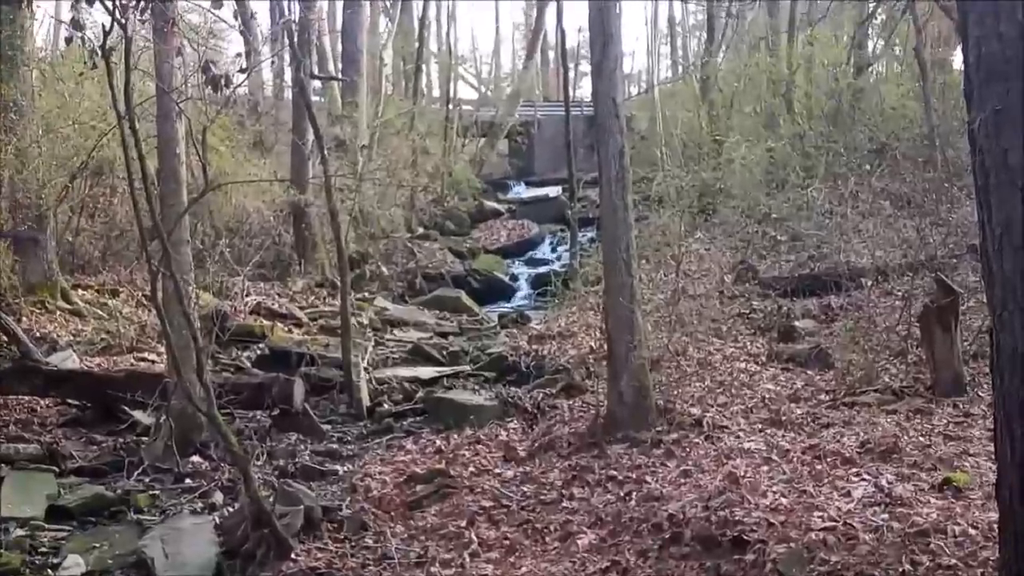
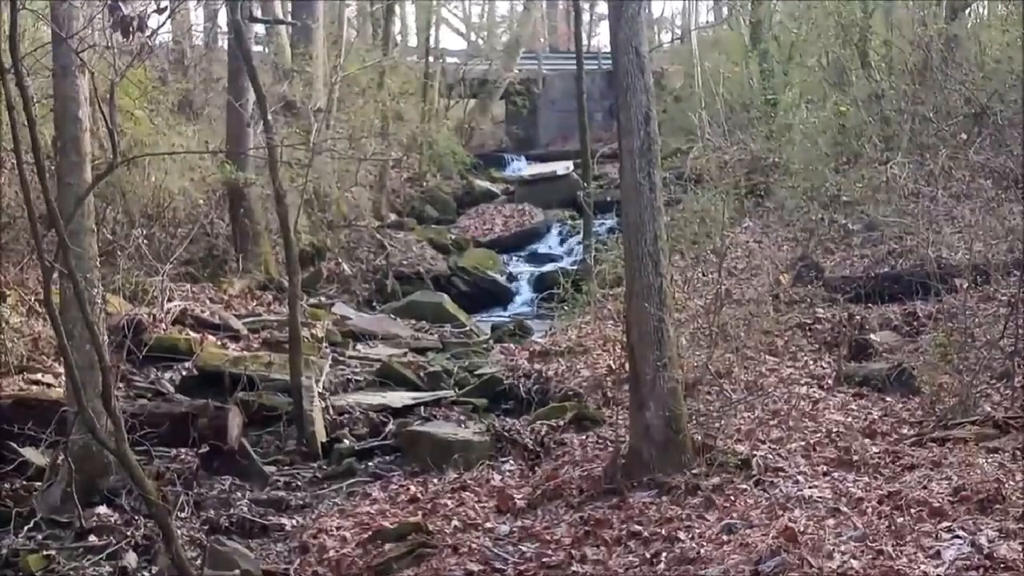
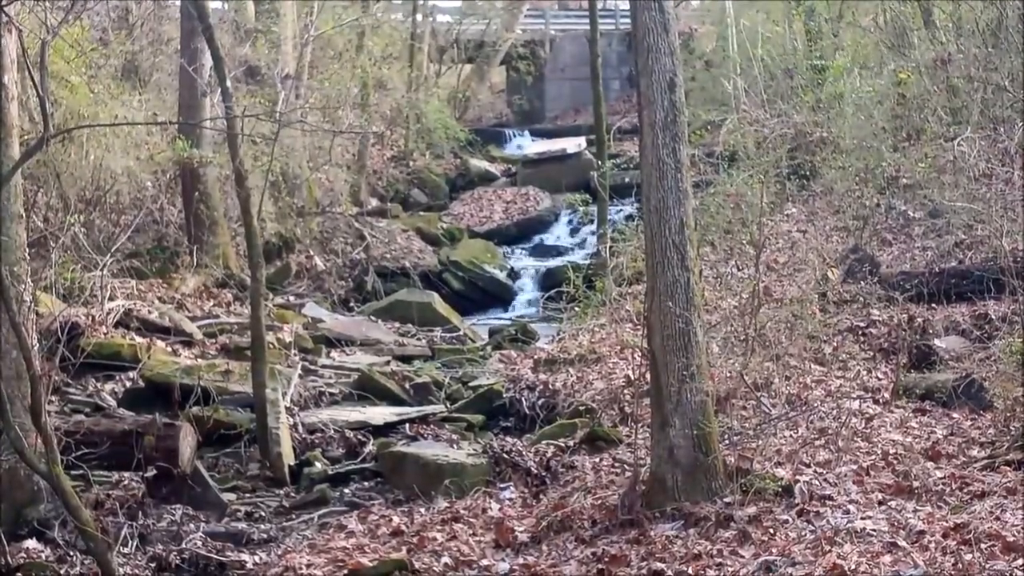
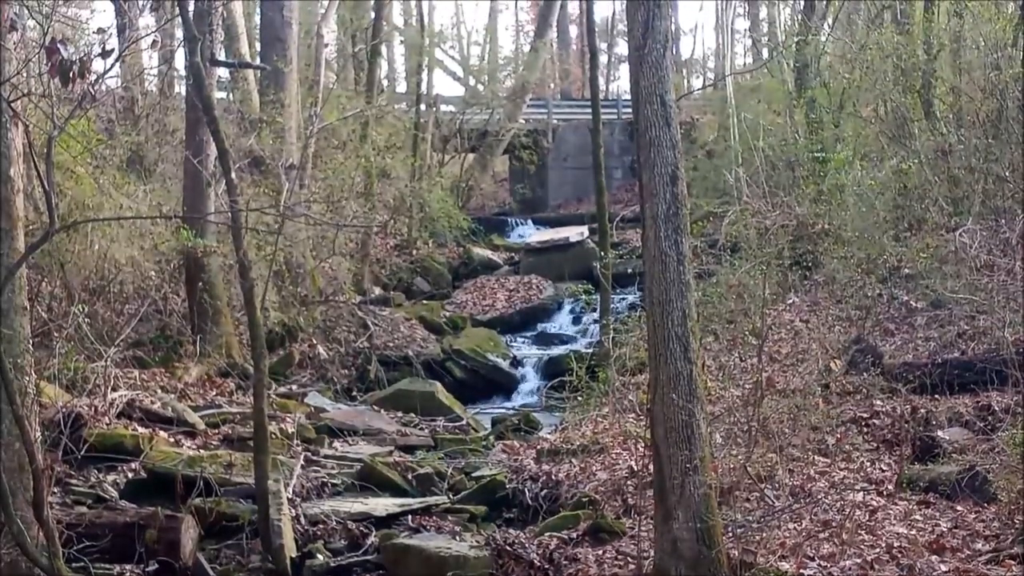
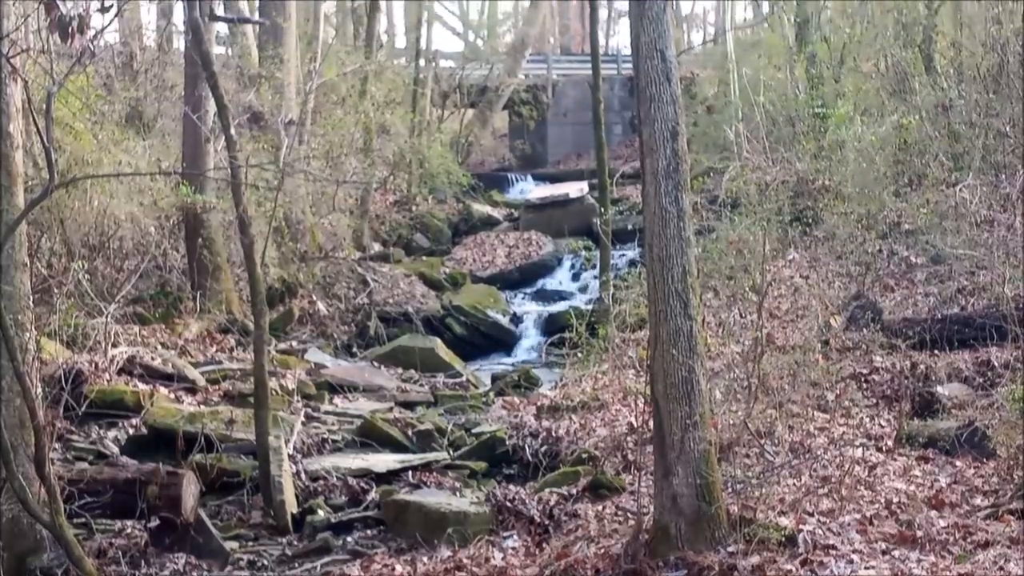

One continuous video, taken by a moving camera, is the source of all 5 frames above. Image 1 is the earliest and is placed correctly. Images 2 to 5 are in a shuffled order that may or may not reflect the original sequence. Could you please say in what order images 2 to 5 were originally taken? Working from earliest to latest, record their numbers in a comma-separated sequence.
2, 3, 5, 4
